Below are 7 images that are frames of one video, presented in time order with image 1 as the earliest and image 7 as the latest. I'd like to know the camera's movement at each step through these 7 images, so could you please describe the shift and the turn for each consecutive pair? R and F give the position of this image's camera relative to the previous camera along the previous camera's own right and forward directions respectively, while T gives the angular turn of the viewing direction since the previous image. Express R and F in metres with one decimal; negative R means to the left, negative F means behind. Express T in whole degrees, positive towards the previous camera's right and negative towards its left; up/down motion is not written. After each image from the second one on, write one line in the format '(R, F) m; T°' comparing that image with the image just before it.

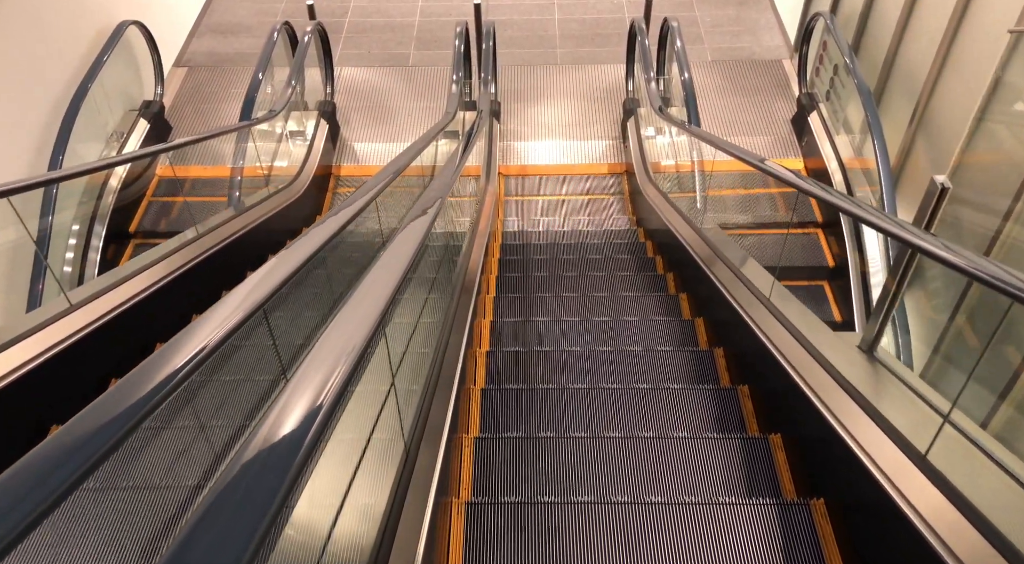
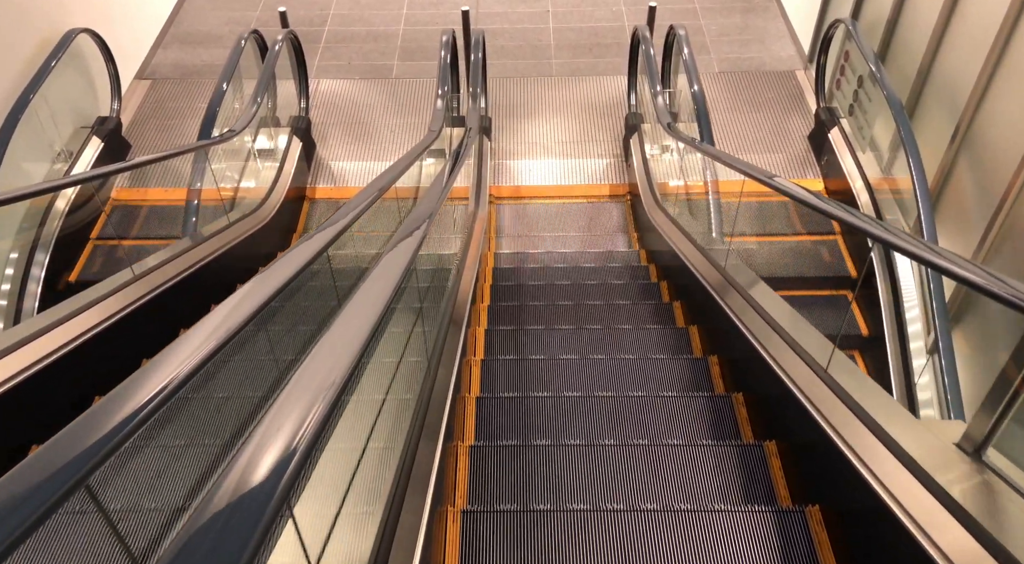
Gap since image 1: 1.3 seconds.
(0.0, +0.5) m; +1°
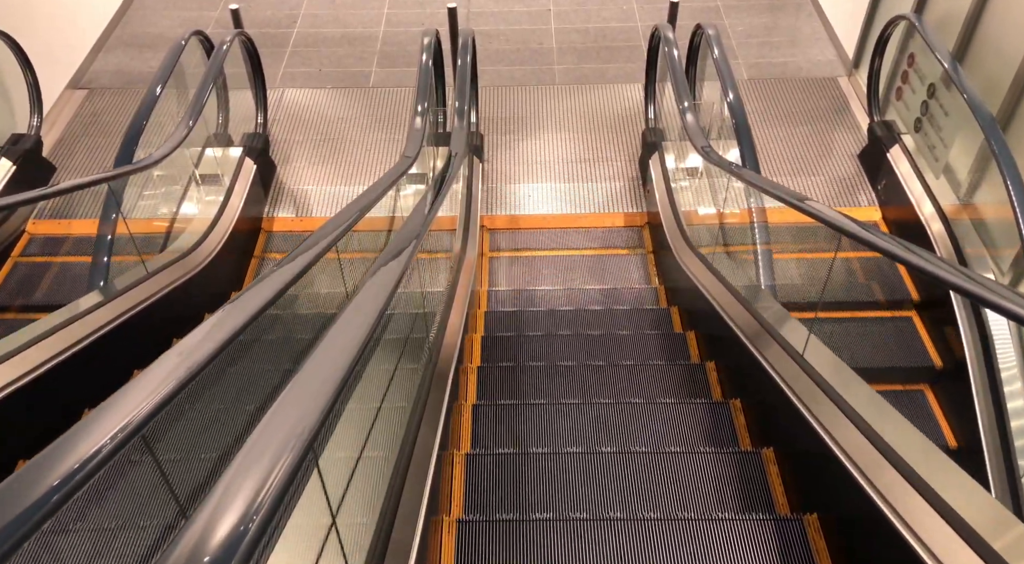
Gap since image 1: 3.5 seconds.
(0.0, +0.8) m; 0°
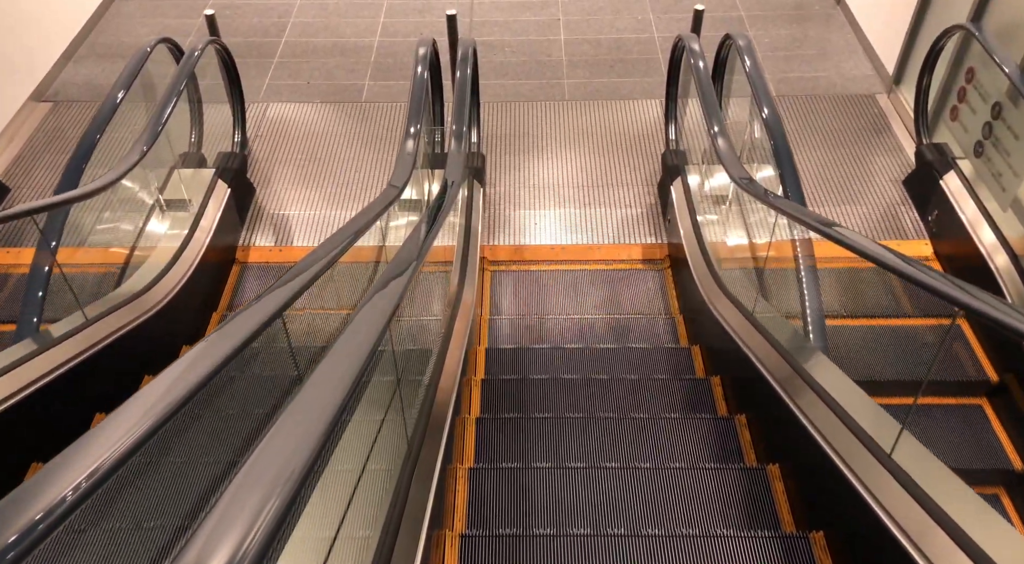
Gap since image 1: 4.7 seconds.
(0.0, +0.5) m; 0°
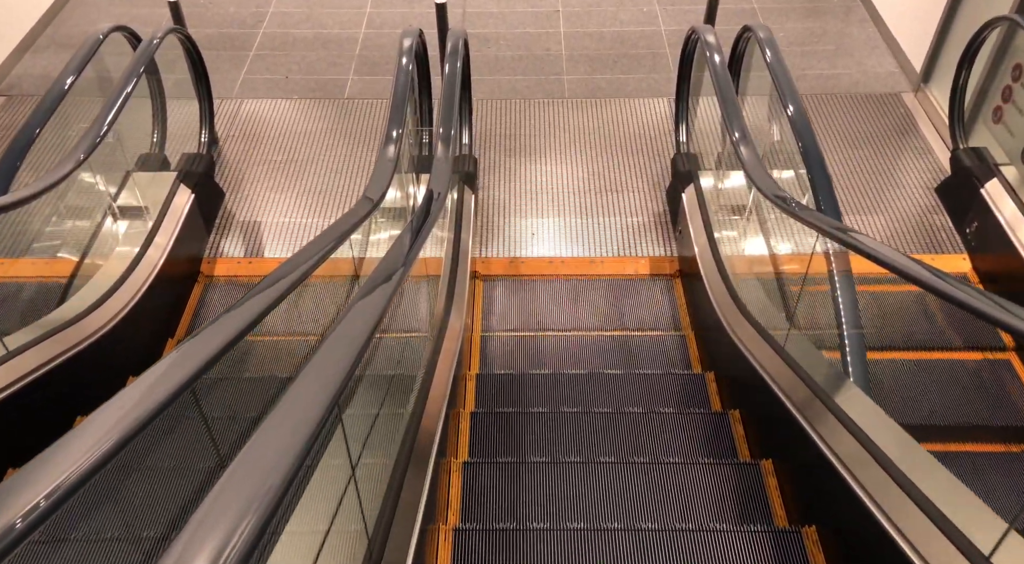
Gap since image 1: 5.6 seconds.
(0.0, +0.4) m; 0°
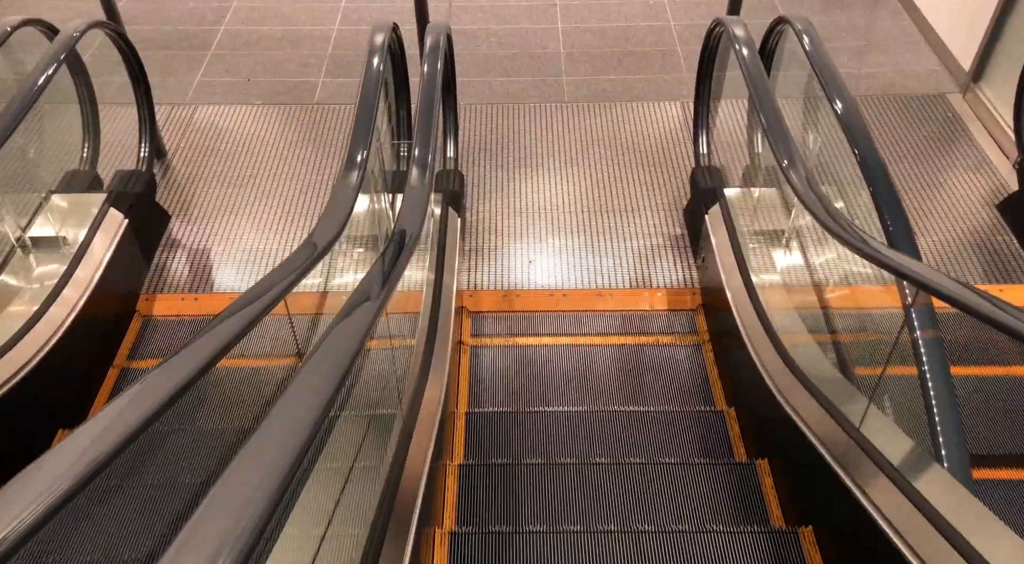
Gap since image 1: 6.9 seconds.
(0.0, +0.5) m; 0°
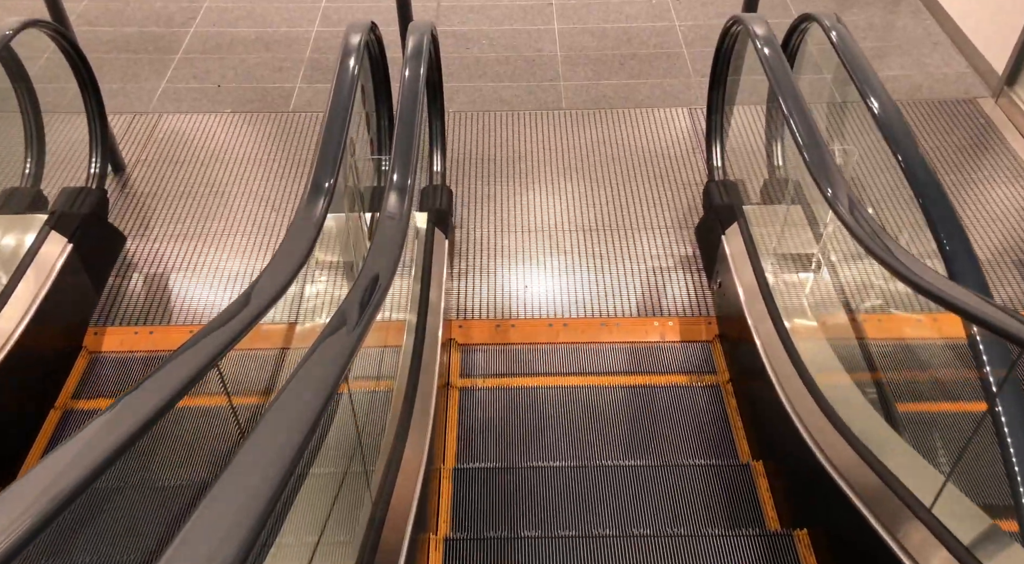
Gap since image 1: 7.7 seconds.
(0.0, +0.3) m; 0°
